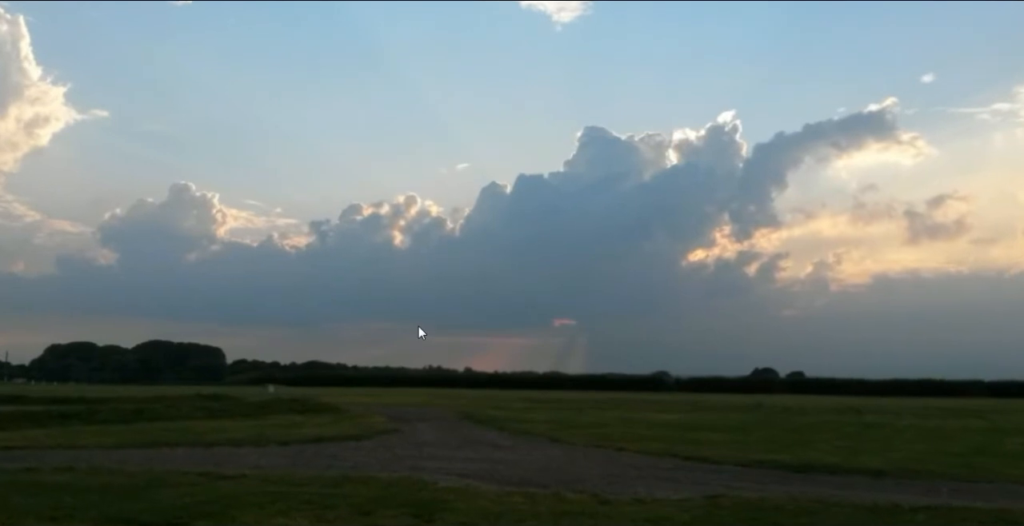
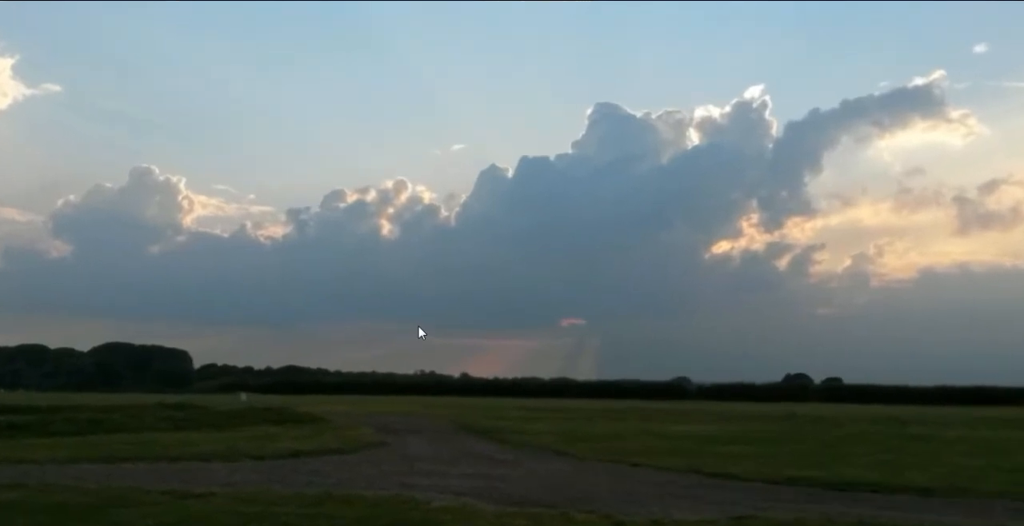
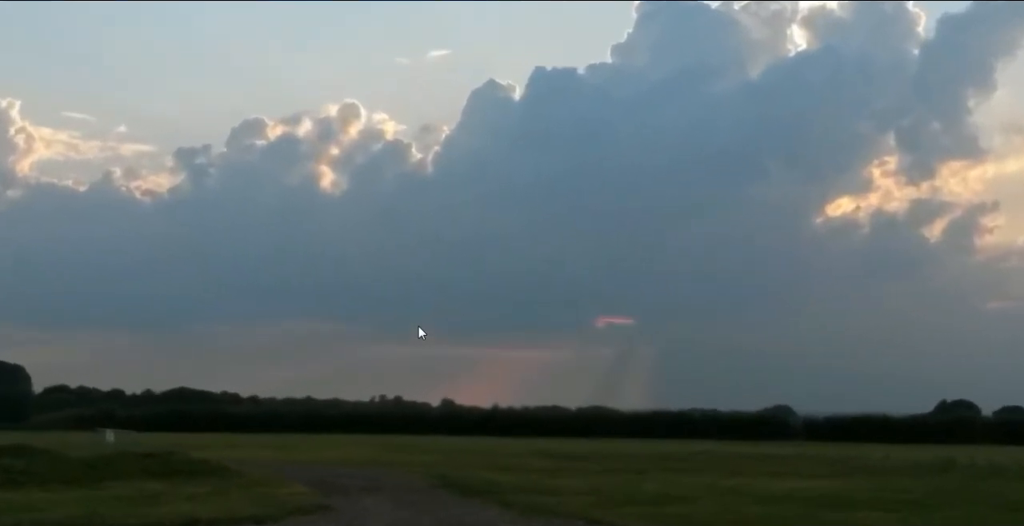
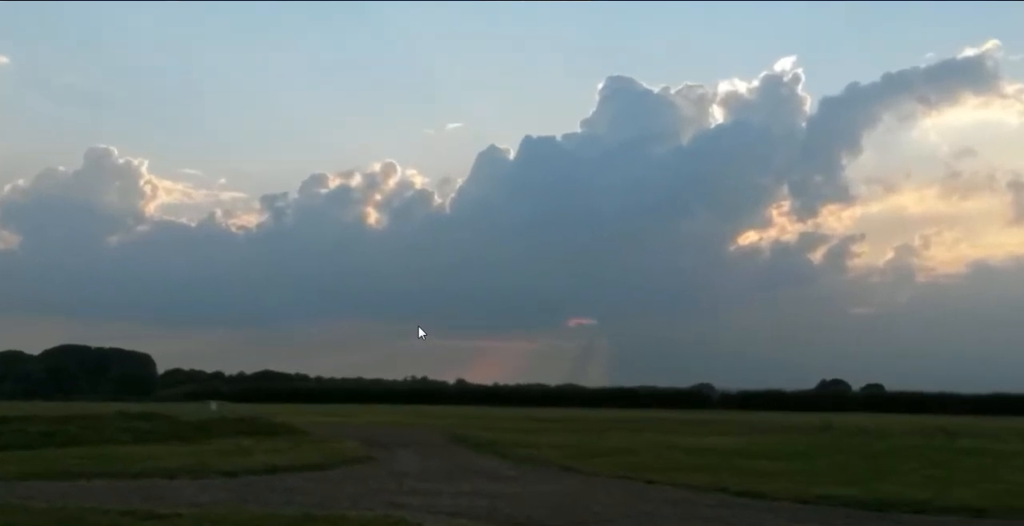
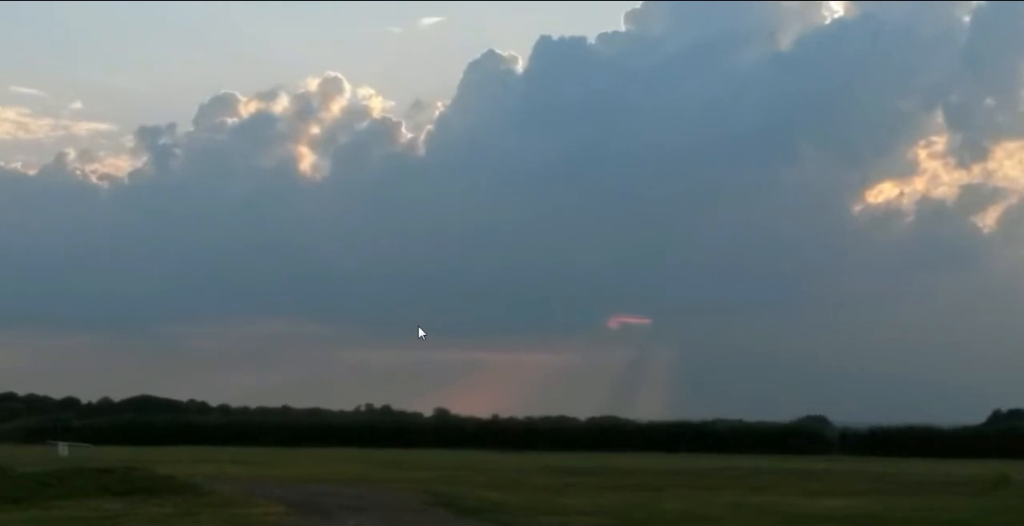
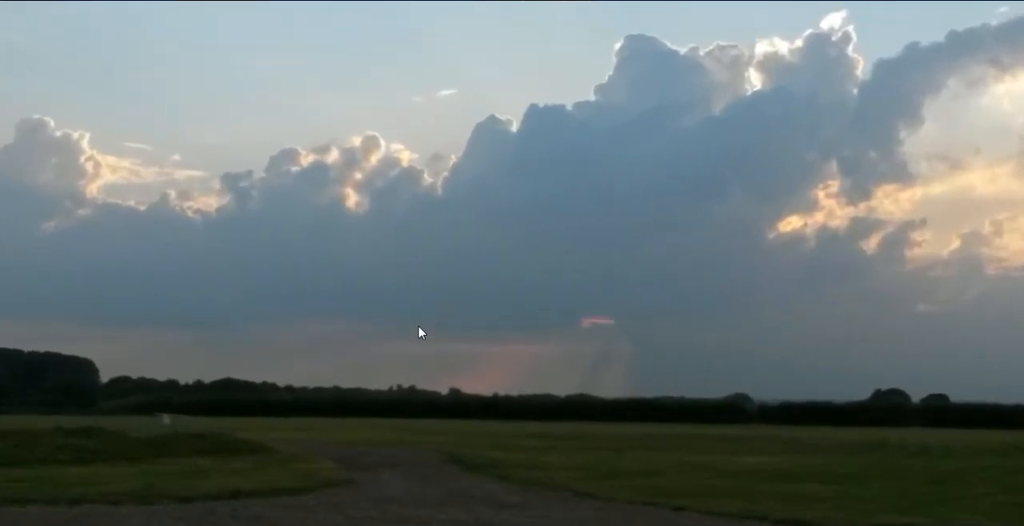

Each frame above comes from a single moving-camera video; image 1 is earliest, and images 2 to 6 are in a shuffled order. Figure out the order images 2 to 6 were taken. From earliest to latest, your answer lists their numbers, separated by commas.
2, 4, 6, 3, 5
